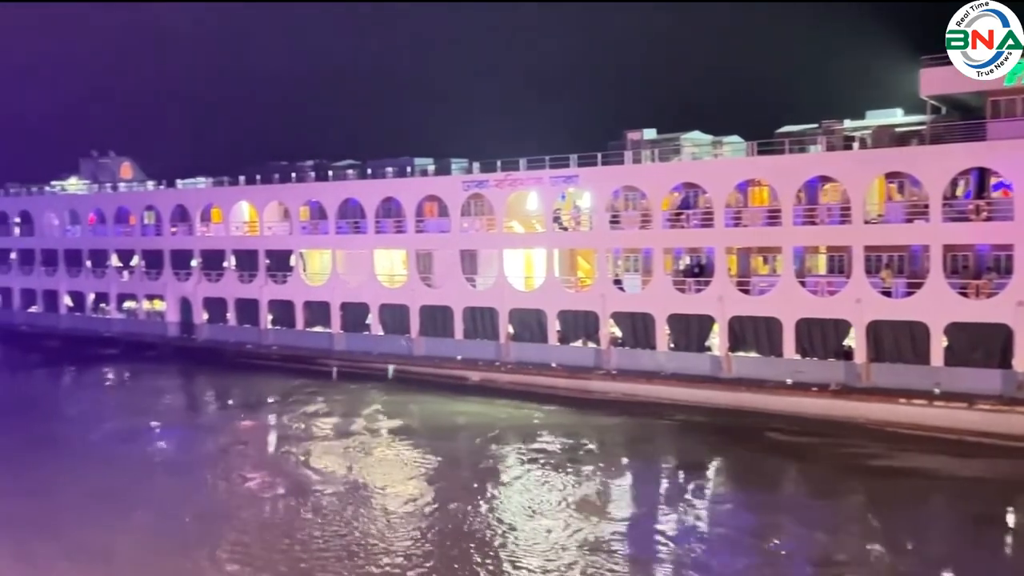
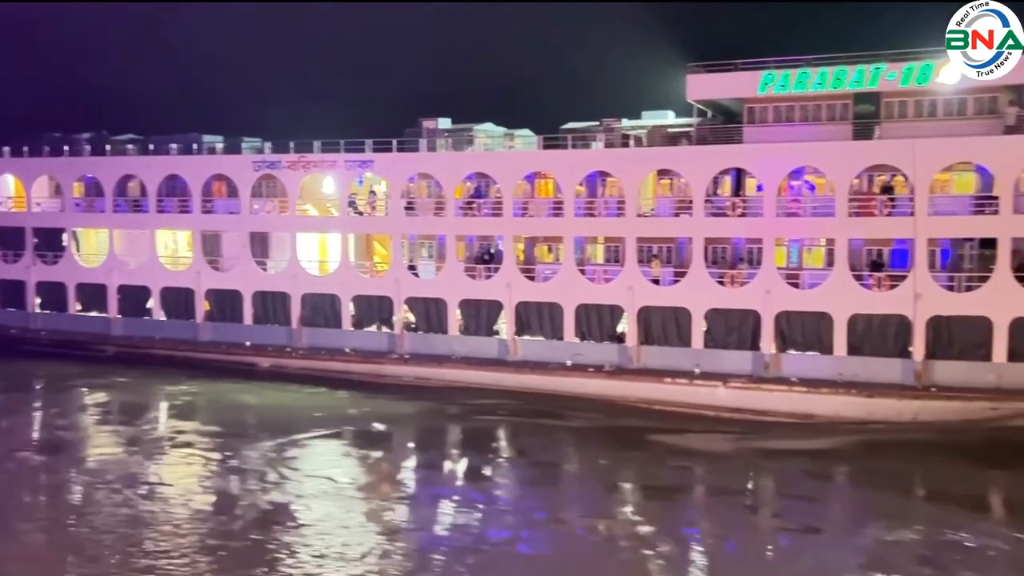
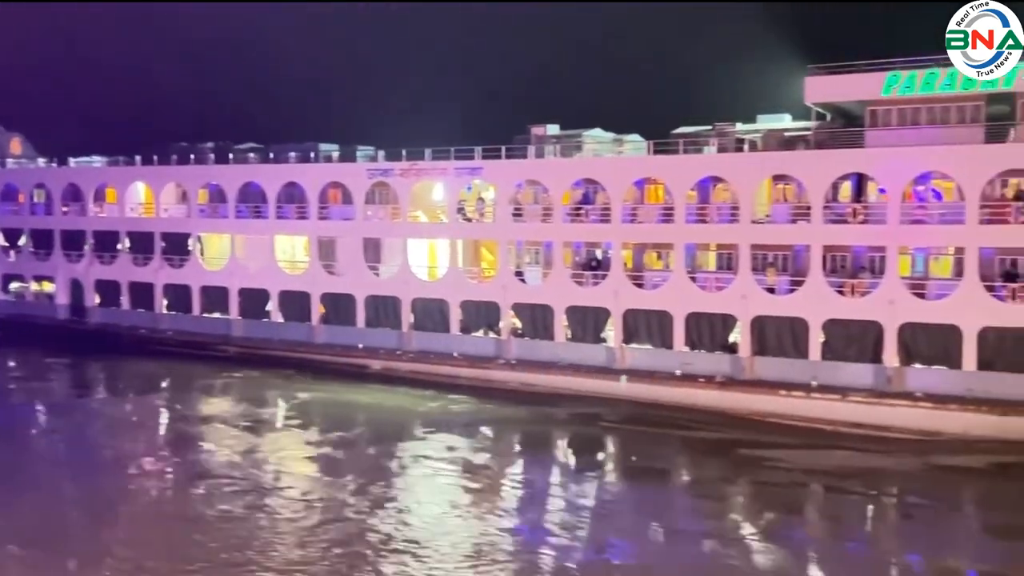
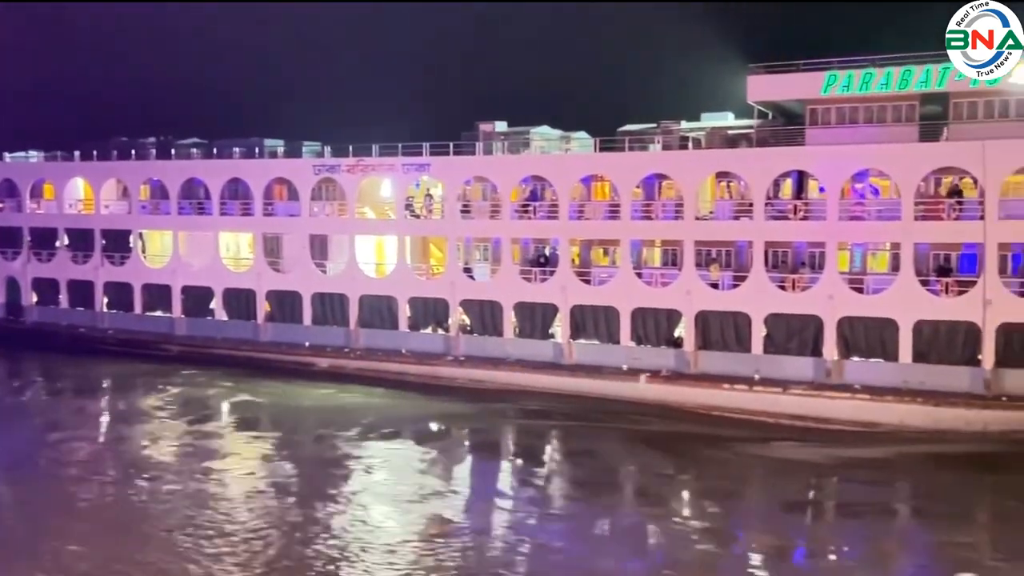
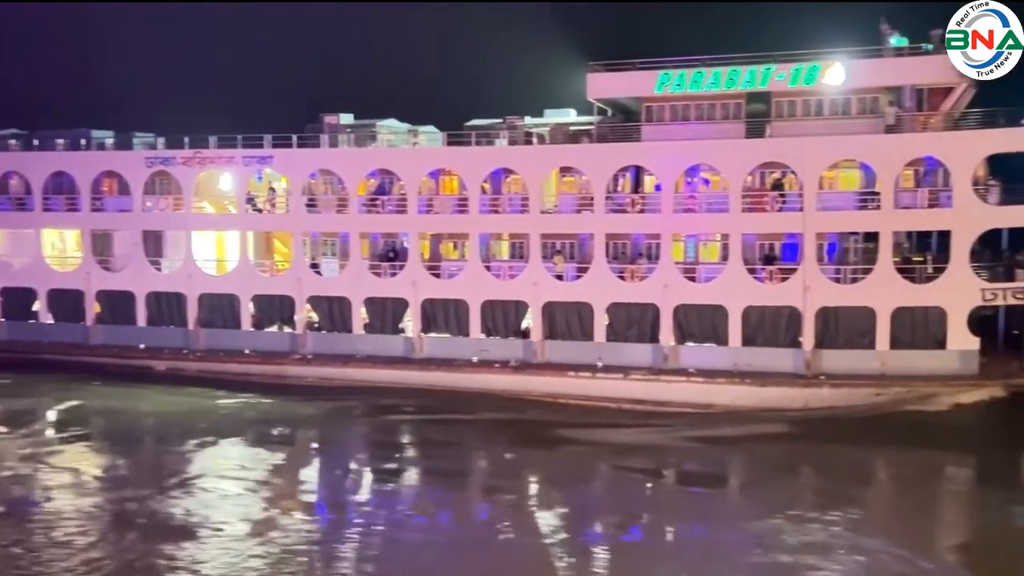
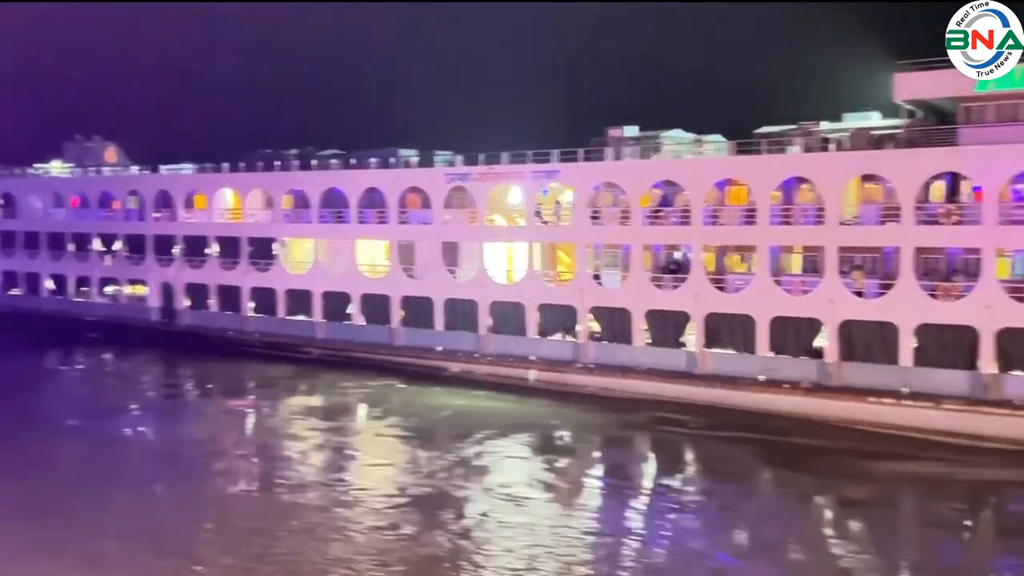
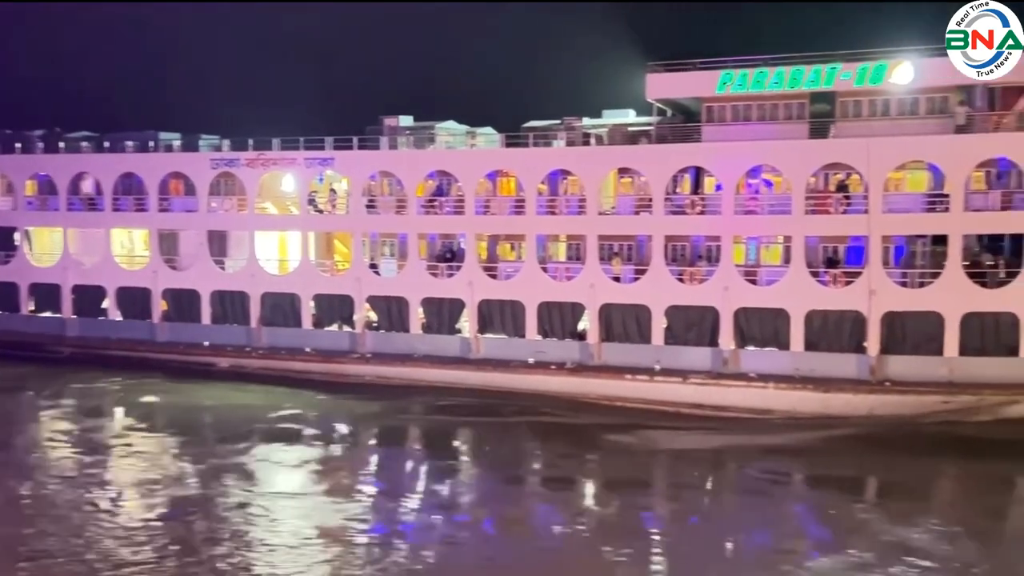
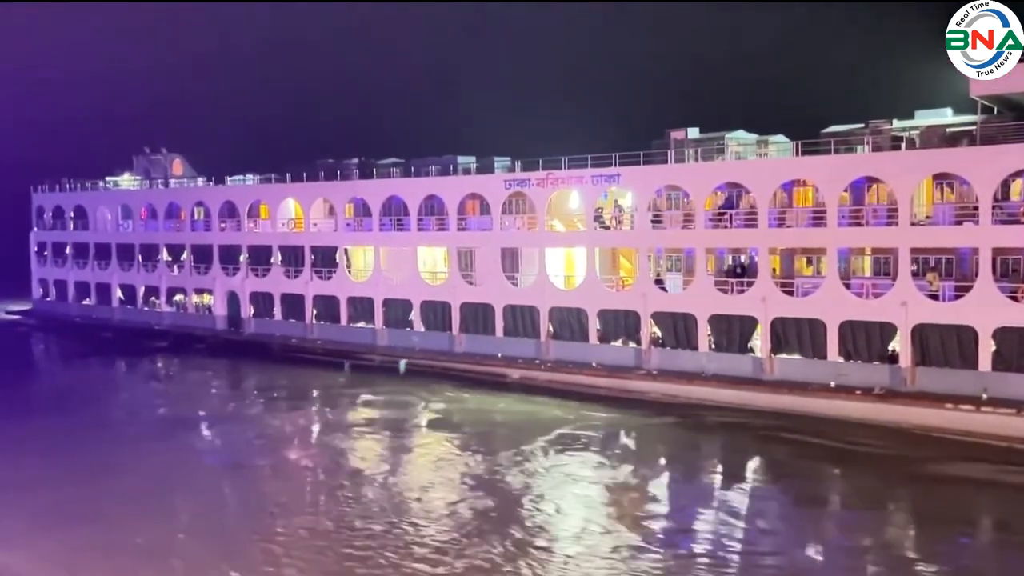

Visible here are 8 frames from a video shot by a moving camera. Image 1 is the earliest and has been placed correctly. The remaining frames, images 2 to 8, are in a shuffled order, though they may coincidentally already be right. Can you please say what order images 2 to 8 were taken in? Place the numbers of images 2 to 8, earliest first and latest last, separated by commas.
8, 6, 3, 4, 2, 7, 5
